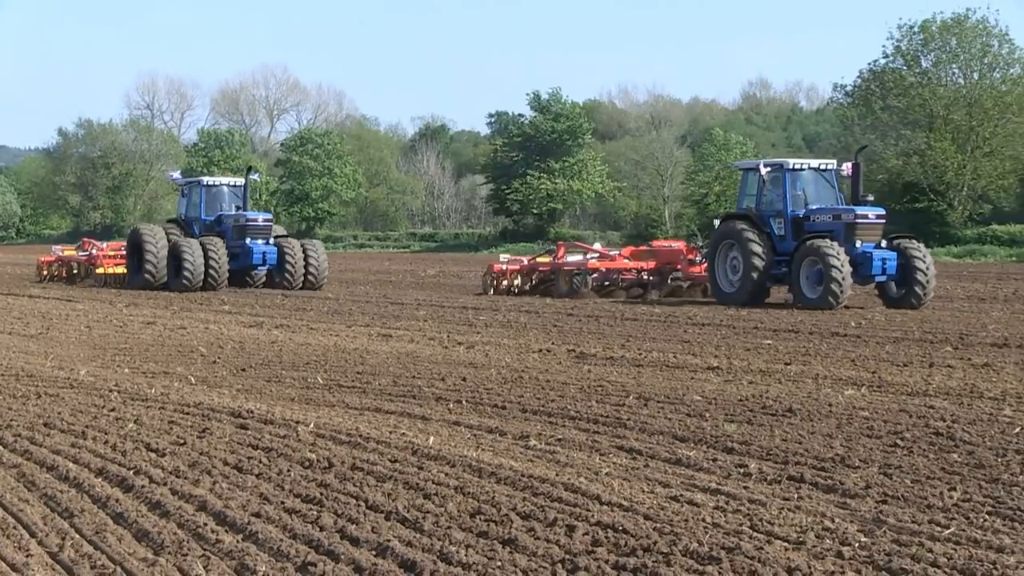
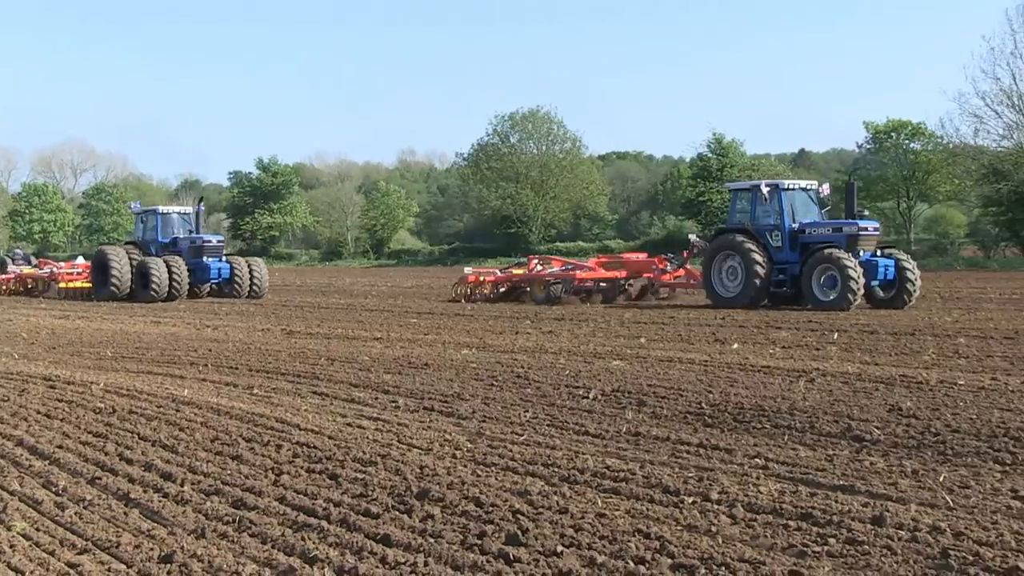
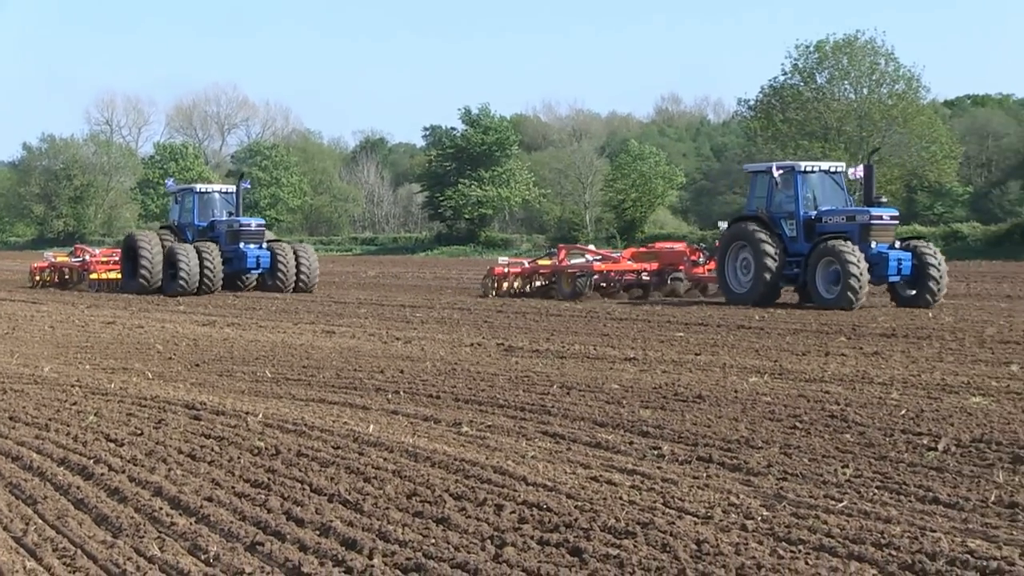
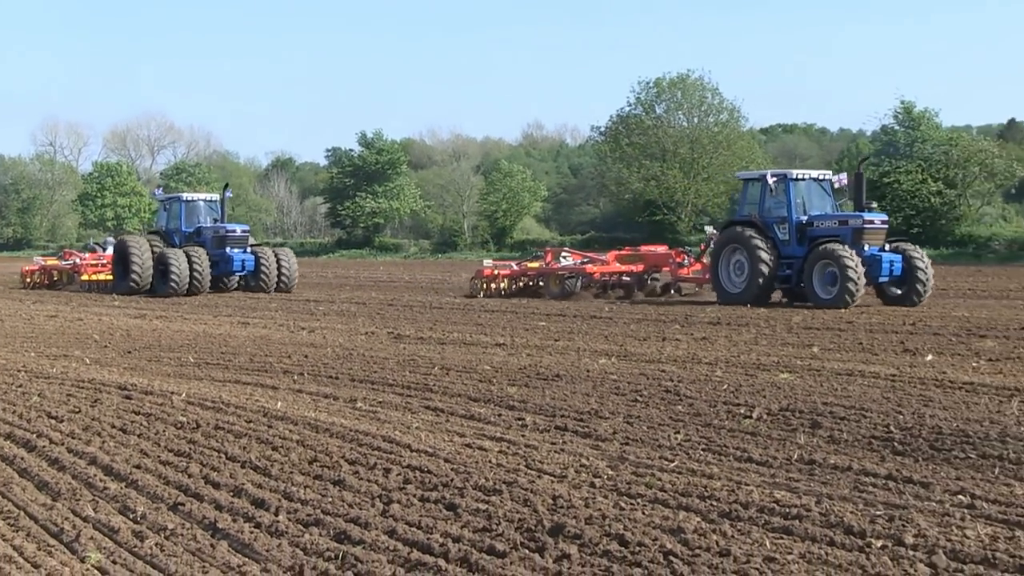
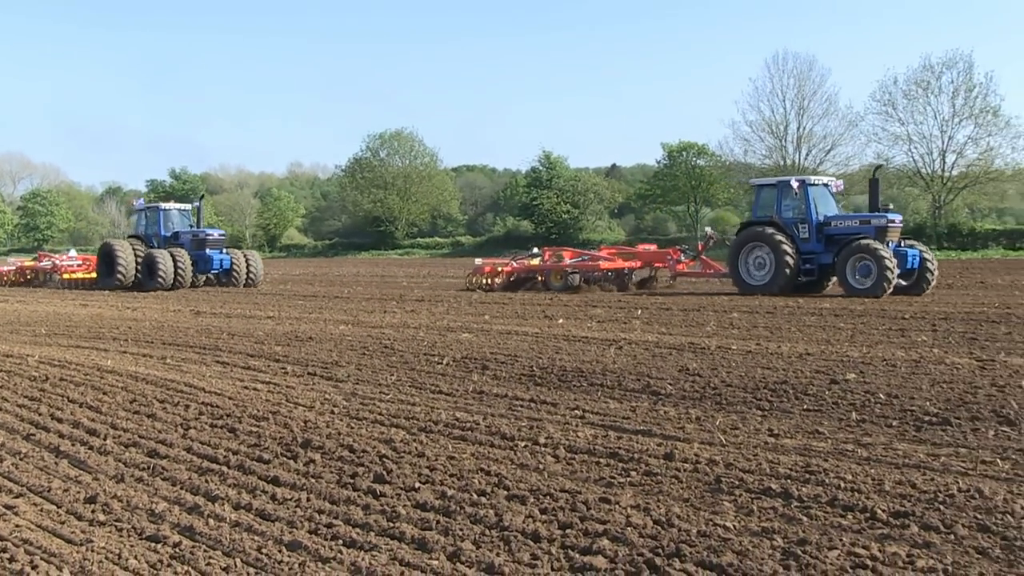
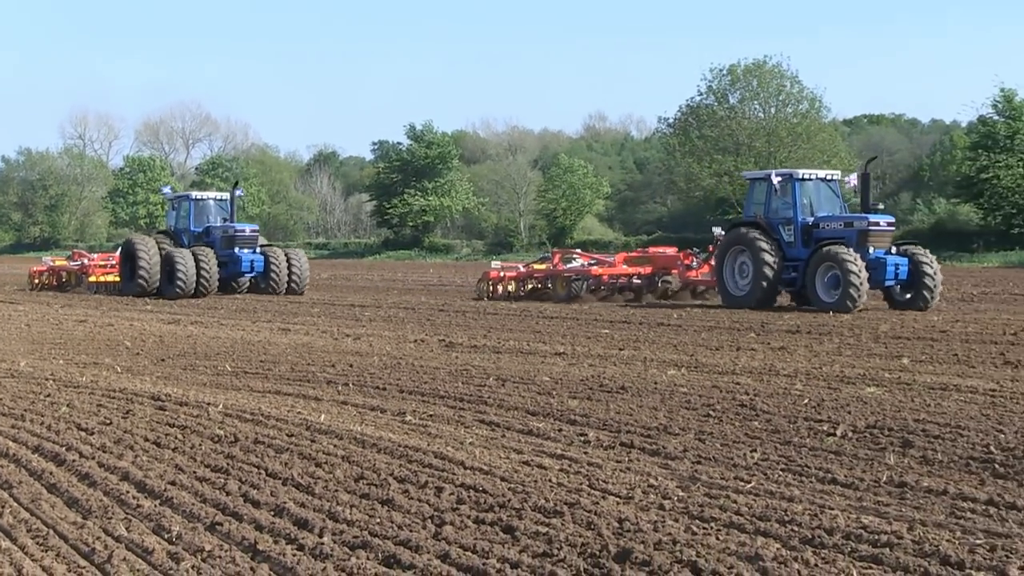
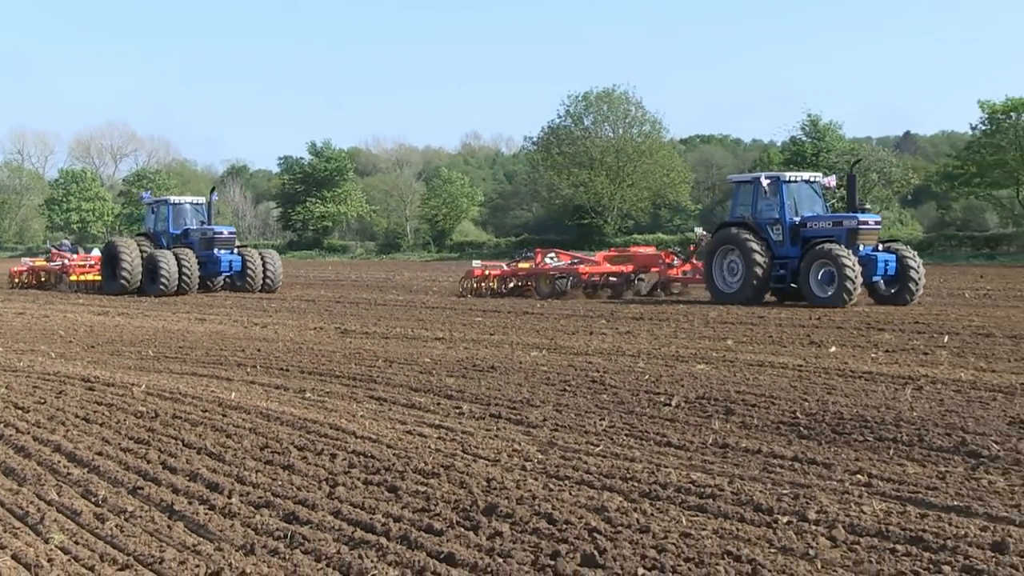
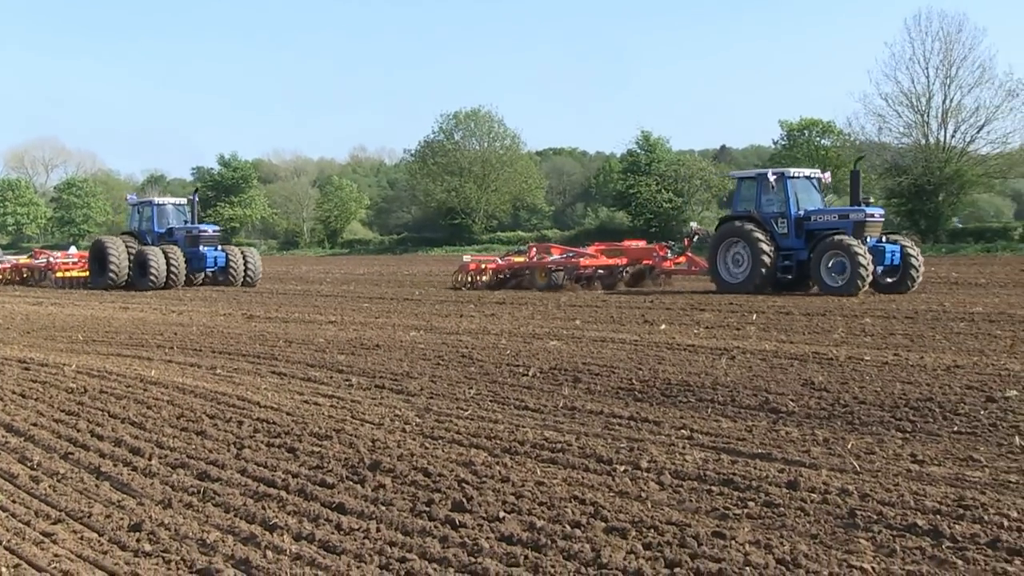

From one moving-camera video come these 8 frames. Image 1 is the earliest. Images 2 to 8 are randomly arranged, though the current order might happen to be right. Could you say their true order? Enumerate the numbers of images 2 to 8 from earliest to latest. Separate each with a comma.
3, 6, 4, 7, 2, 8, 5
